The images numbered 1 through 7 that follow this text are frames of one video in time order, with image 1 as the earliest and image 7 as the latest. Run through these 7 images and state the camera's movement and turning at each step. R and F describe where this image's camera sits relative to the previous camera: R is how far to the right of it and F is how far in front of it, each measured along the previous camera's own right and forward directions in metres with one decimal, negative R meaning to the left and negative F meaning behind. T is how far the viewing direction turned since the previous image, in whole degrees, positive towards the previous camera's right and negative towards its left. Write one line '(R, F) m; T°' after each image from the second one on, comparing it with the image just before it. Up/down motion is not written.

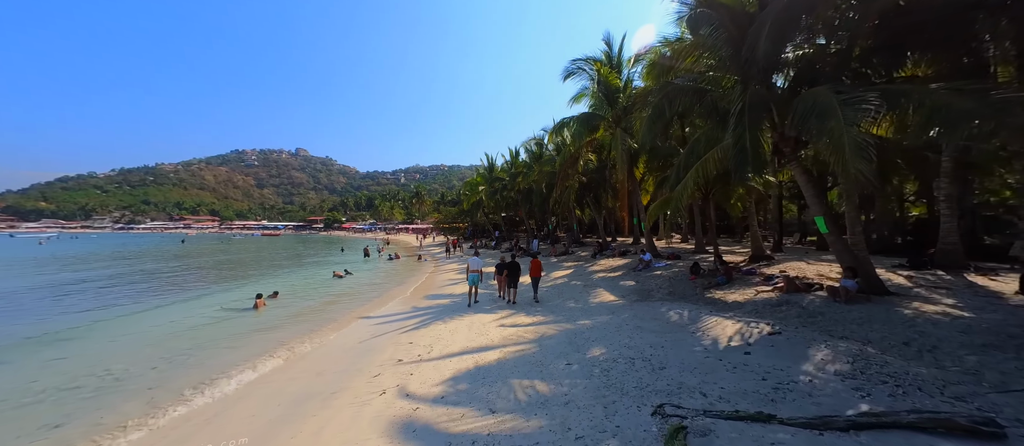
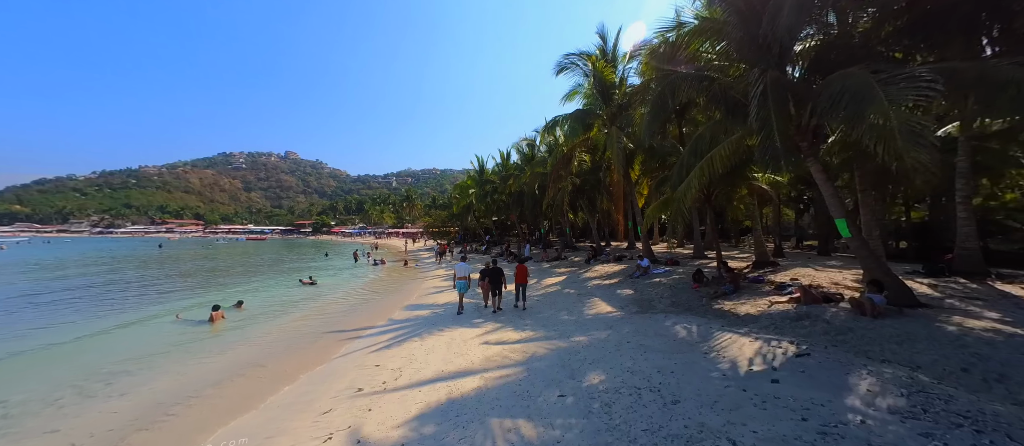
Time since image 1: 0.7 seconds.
(+0.2, +1.0) m; +1°
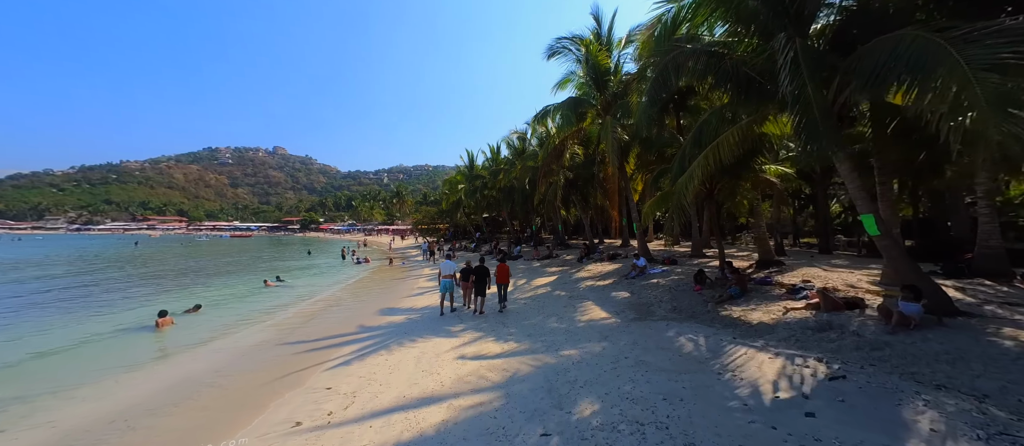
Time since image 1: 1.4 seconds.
(+0.2, +1.0) m; +1°
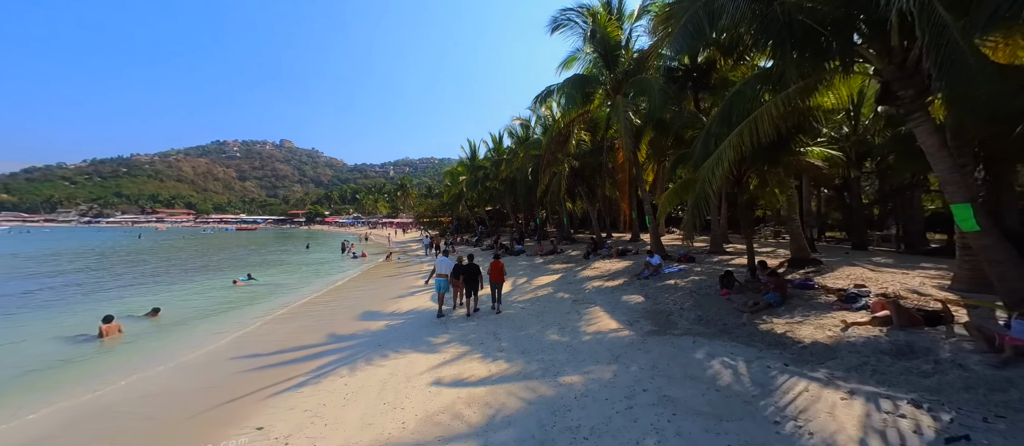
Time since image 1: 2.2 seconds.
(+0.3, +1.3) m; -1°
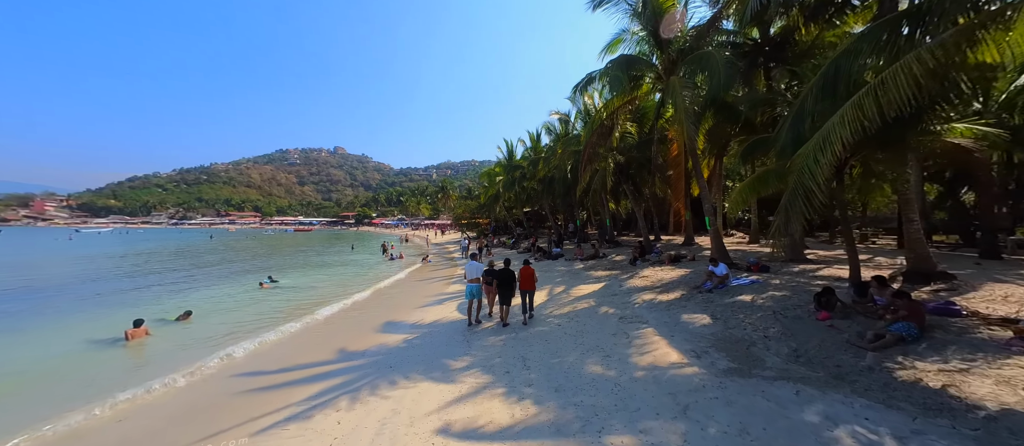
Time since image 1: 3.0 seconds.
(+0.1, +1.2) m; -7°
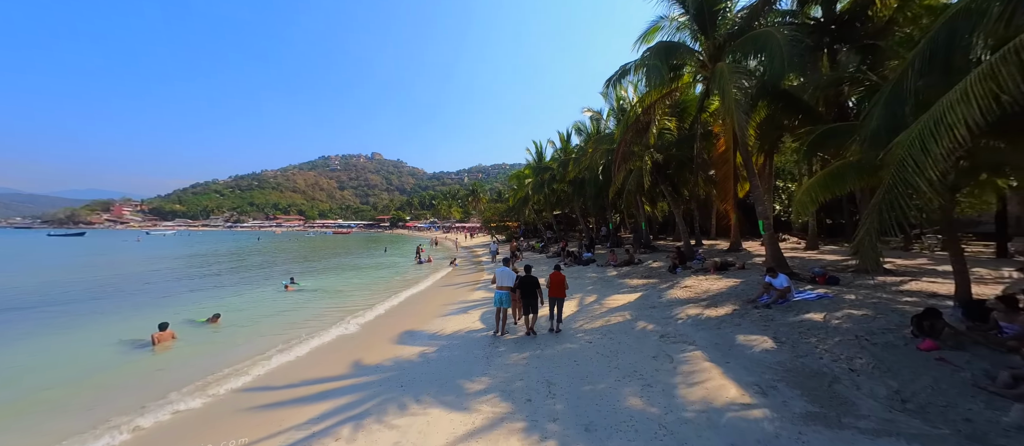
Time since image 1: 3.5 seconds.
(+0.1, +0.7) m; -5°
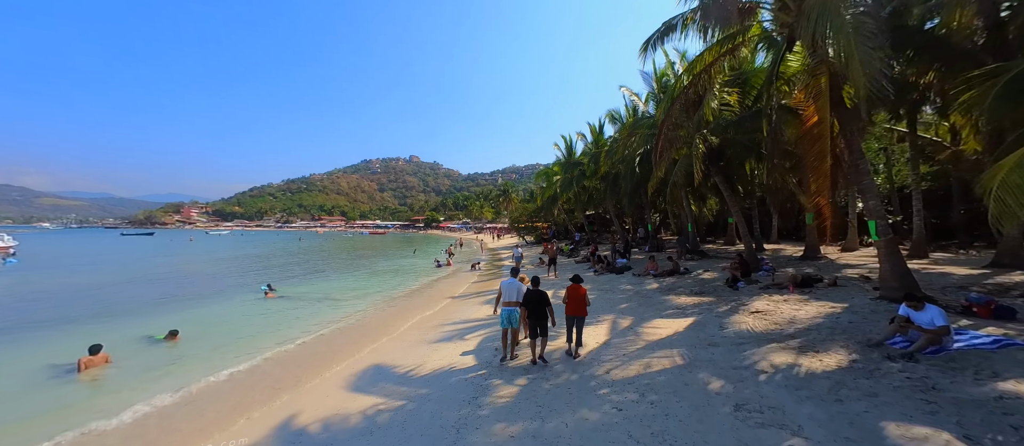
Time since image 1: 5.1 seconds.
(+0.6, +2.2) m; -6°
